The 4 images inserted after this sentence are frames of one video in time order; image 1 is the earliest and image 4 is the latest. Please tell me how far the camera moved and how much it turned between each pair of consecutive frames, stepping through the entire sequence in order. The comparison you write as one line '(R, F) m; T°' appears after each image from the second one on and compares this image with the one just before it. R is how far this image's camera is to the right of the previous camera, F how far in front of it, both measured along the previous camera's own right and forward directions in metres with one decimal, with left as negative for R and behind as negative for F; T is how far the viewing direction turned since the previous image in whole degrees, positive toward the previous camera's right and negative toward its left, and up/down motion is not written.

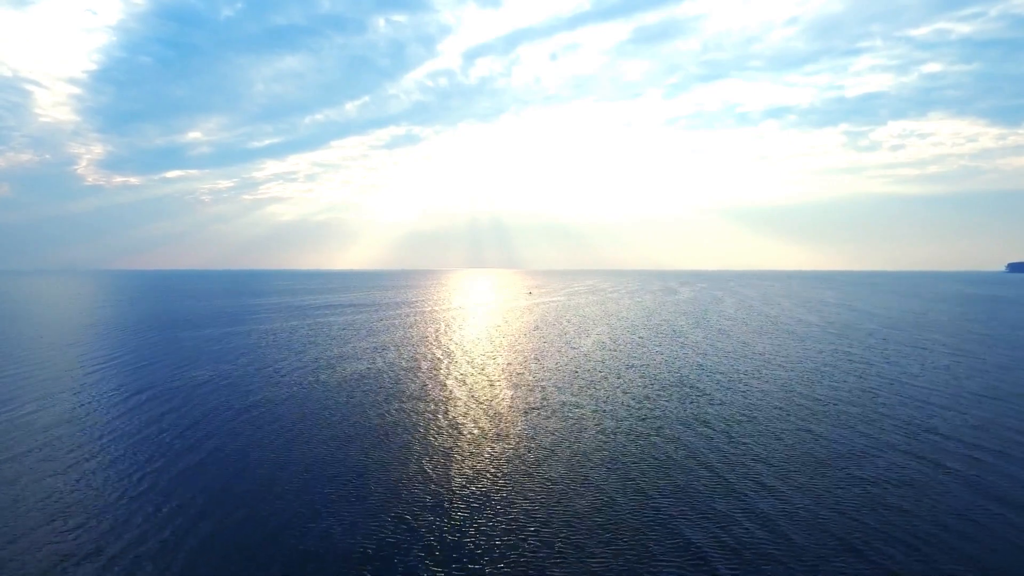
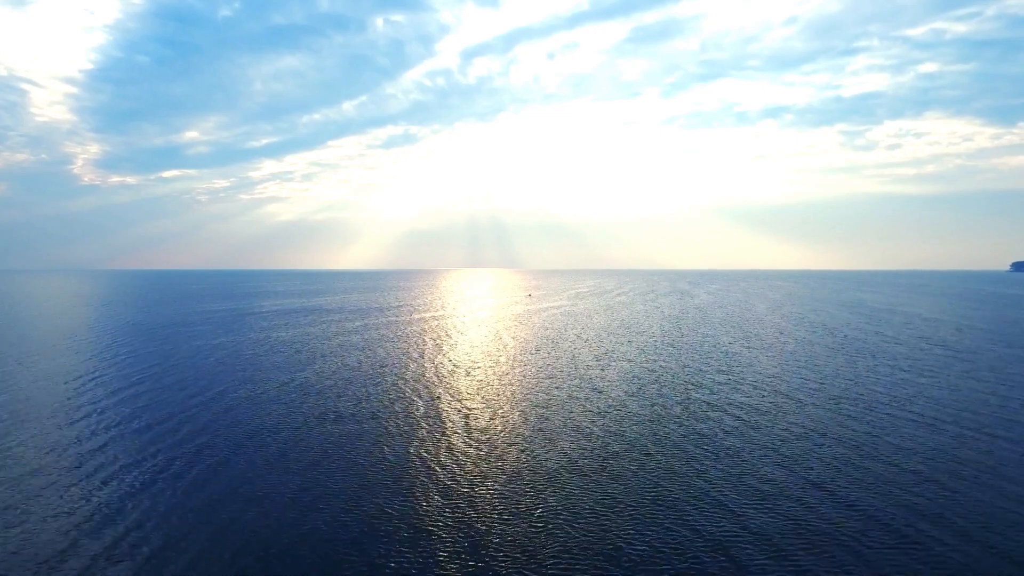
(-0.6, +0.3) m; 0°
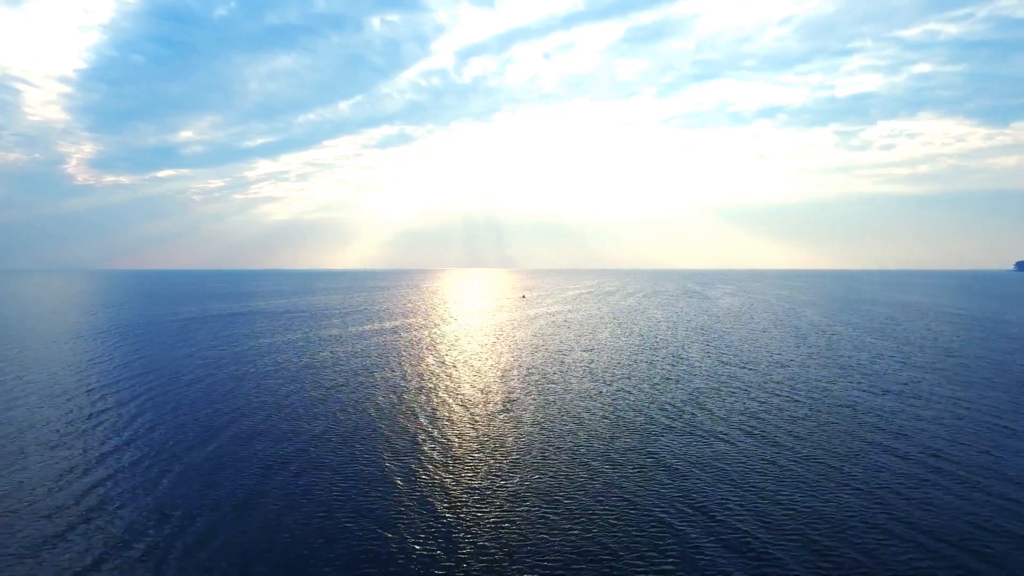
(-2.8, +0.1) m; 0°
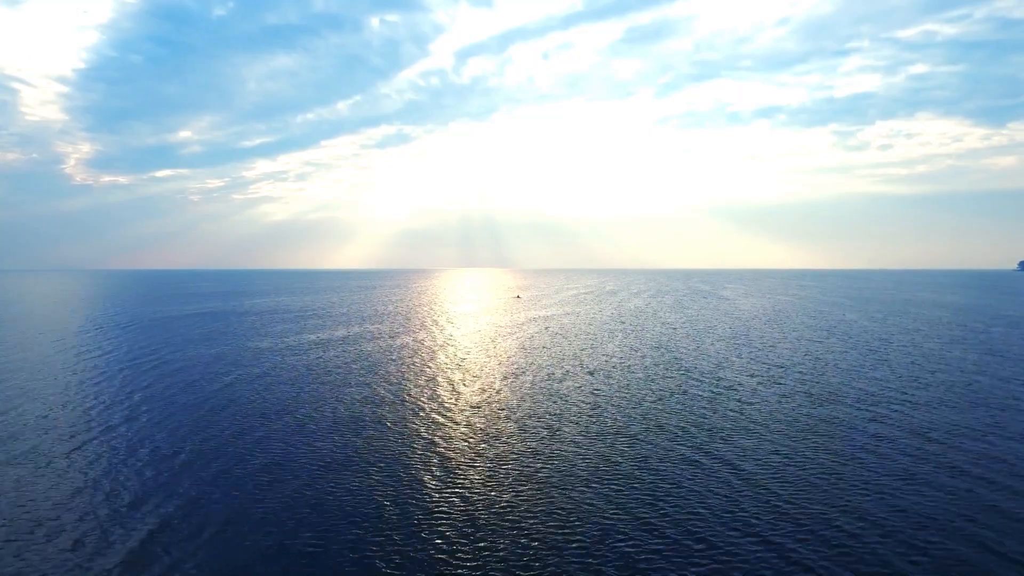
(-0.6, +2.8) m; 0°
